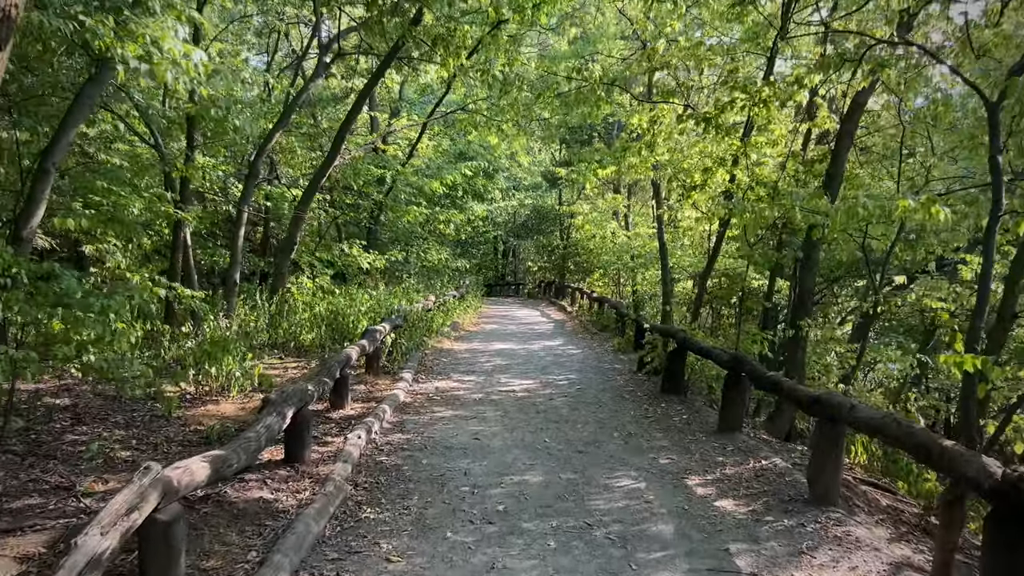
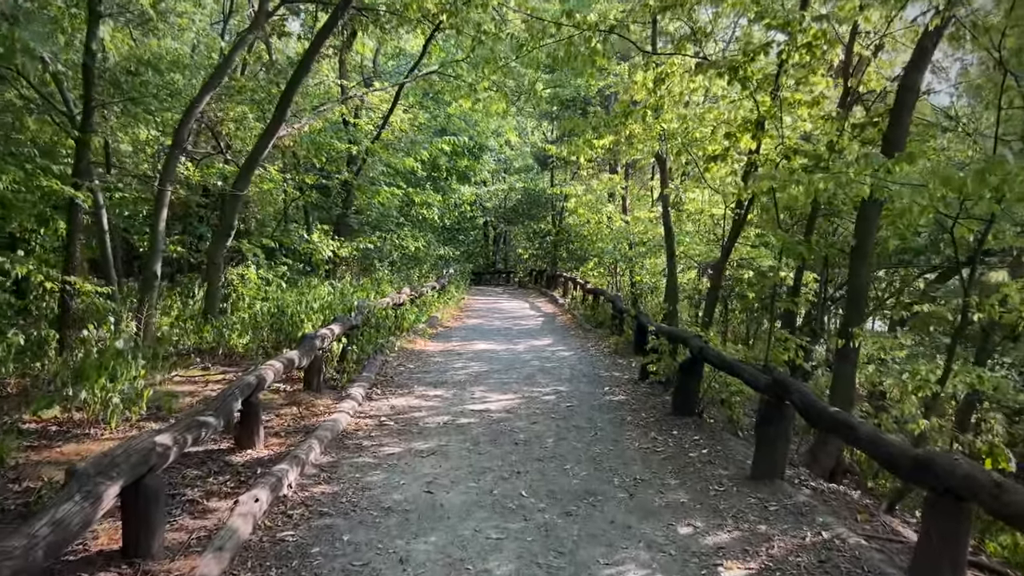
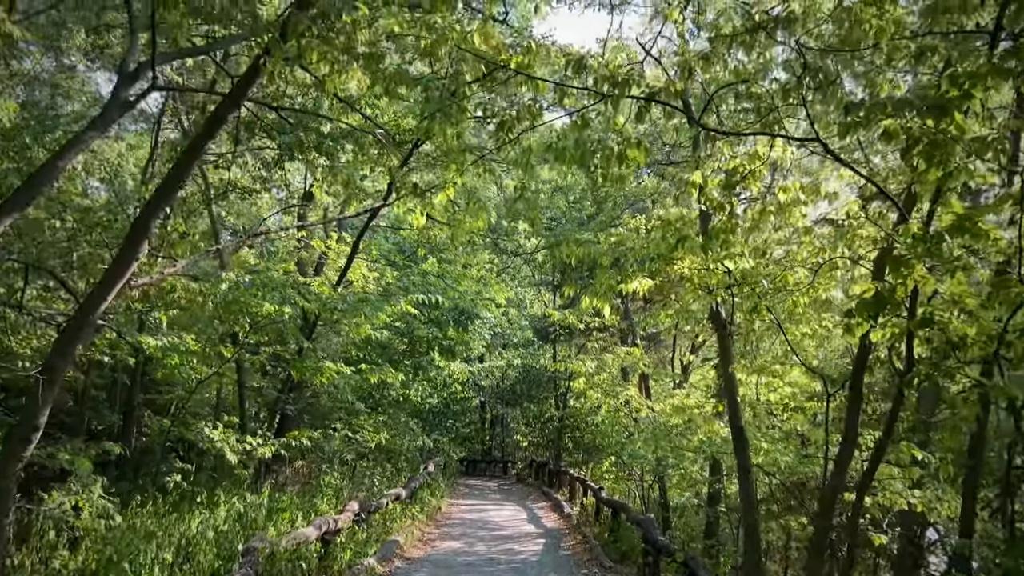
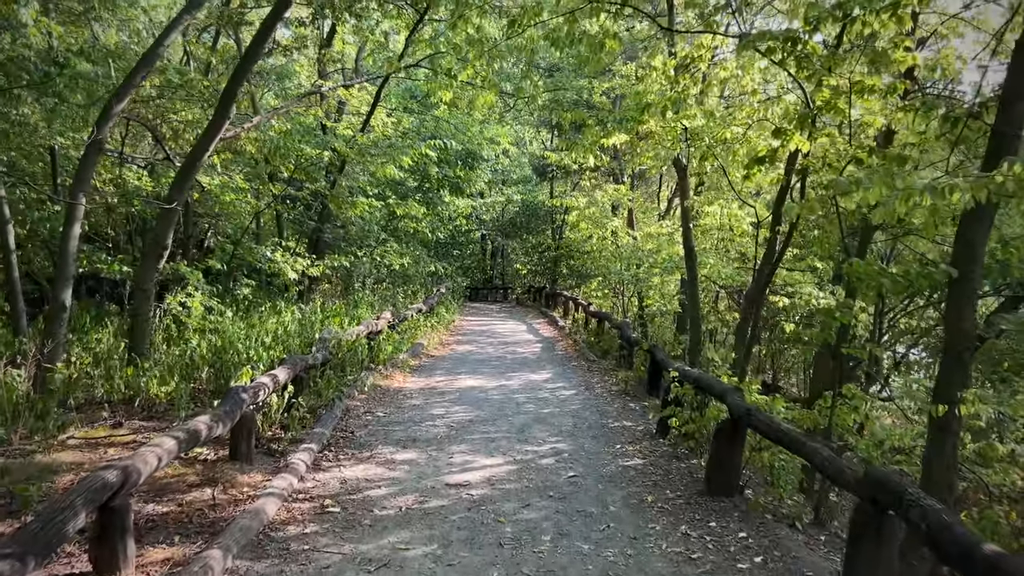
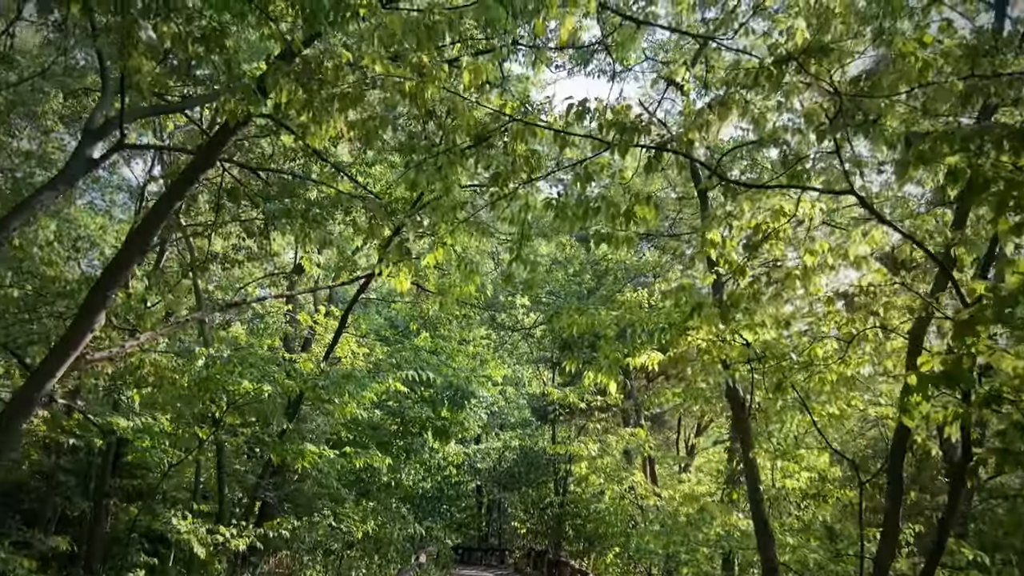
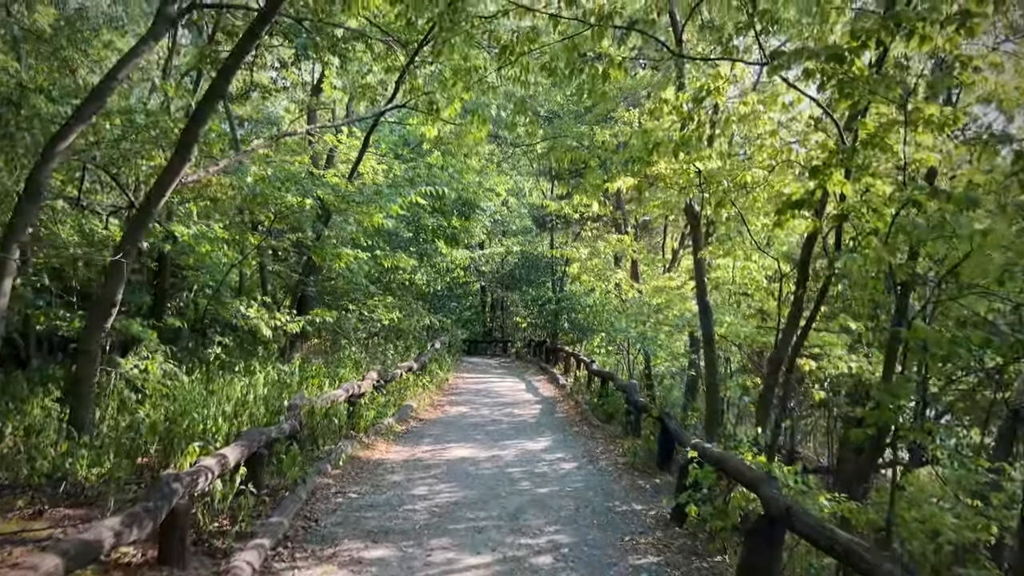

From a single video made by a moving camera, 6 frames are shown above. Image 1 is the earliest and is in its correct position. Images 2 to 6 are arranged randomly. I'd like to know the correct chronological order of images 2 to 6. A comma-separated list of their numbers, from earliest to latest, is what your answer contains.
2, 4, 6, 3, 5
